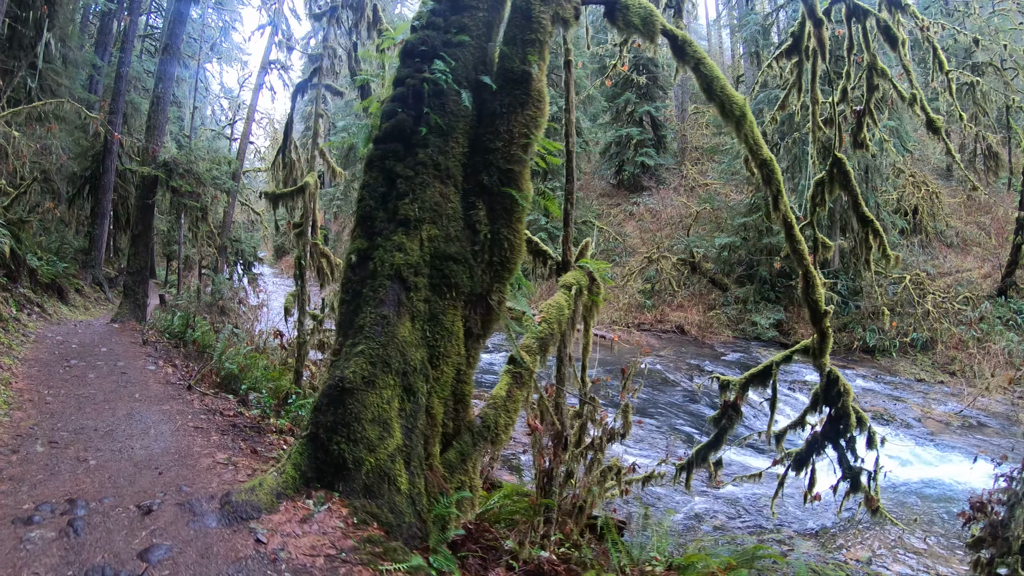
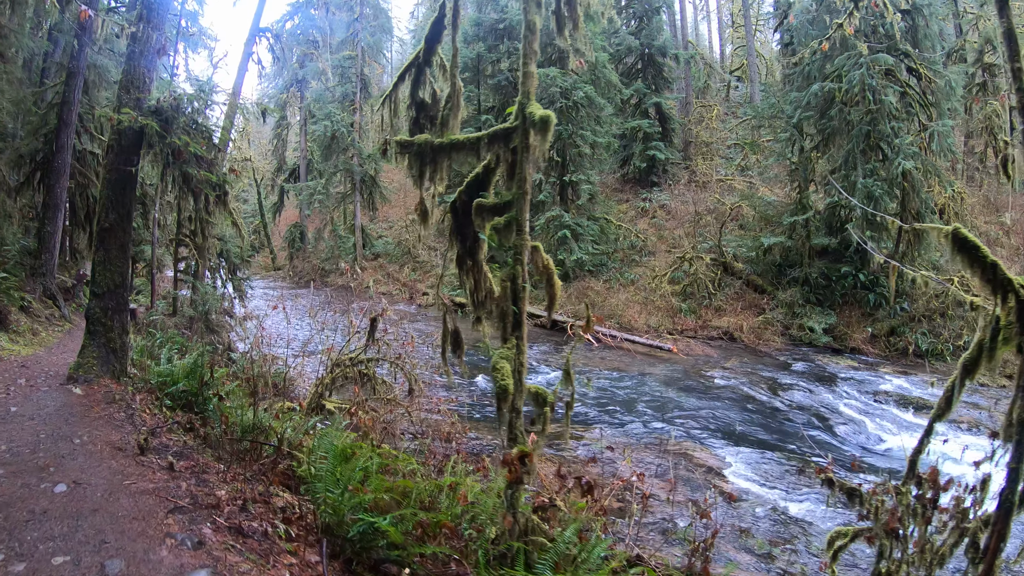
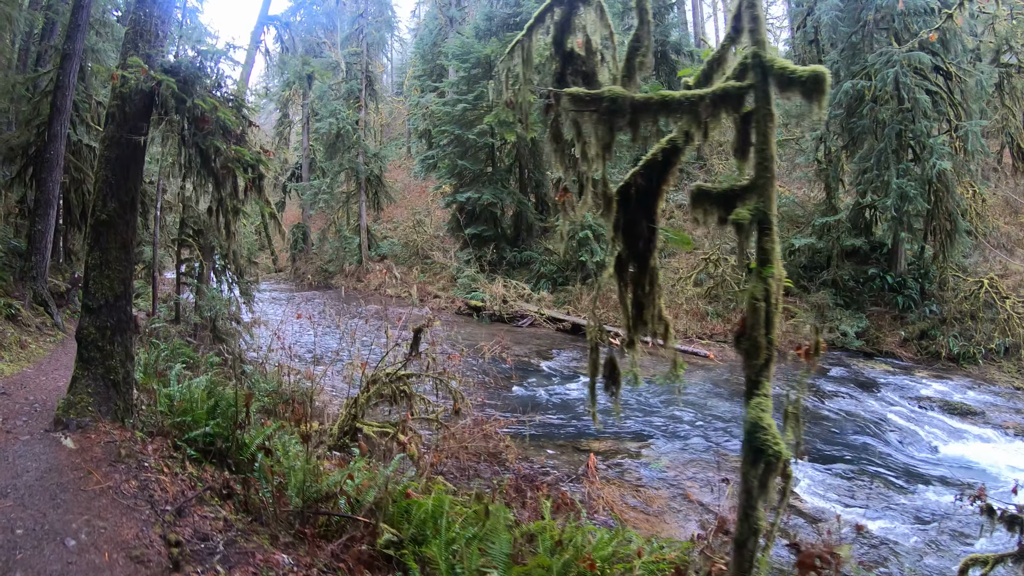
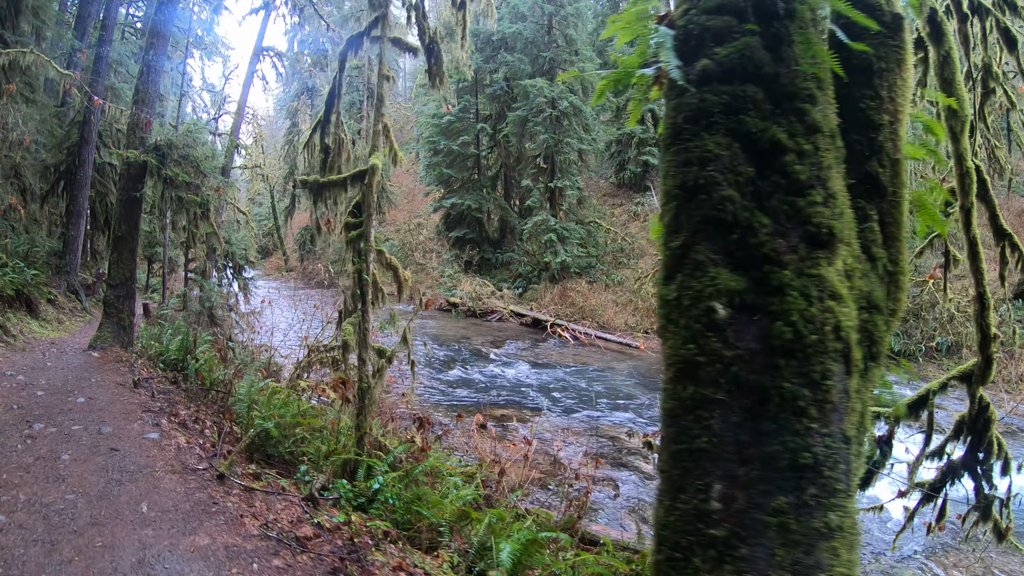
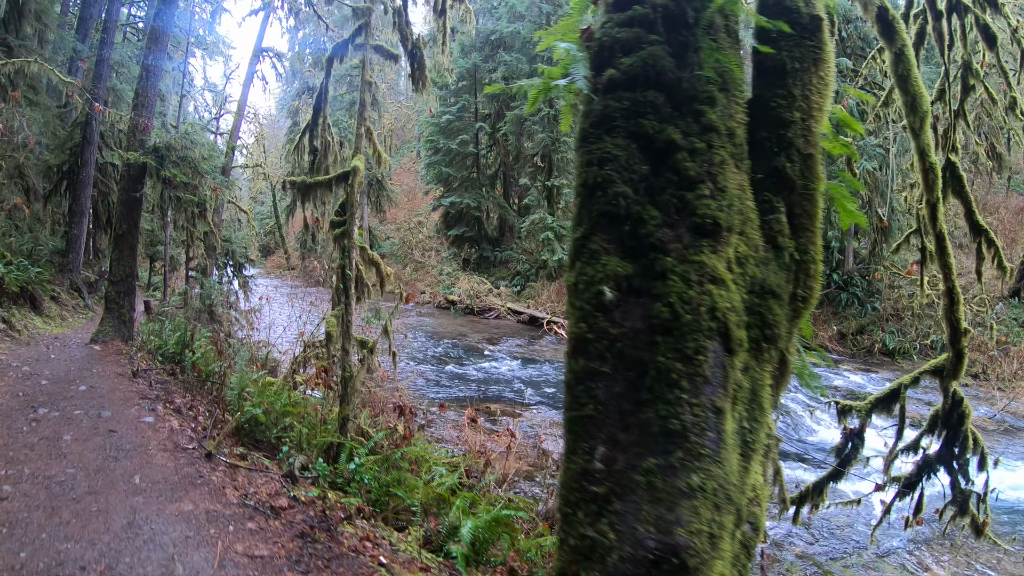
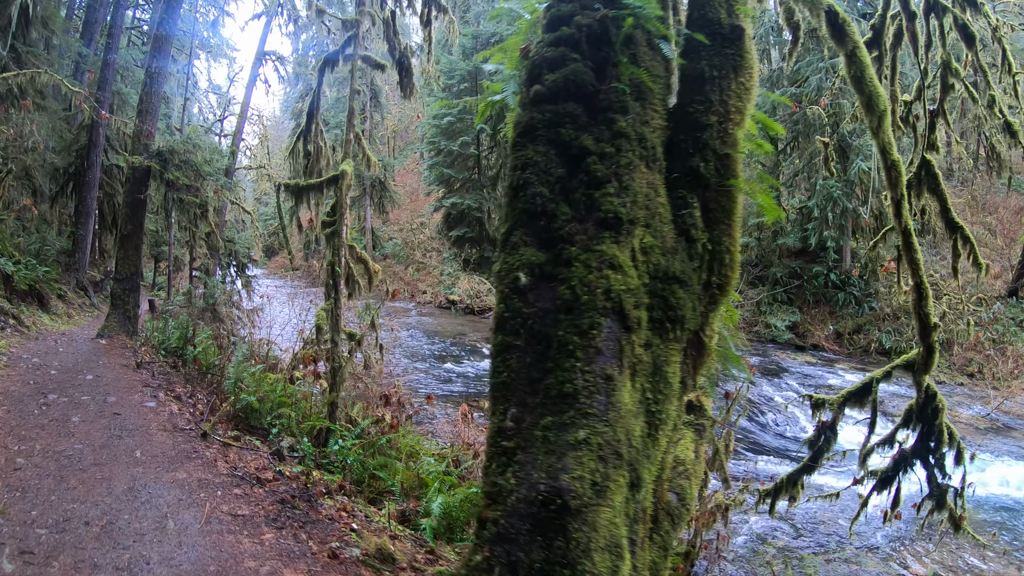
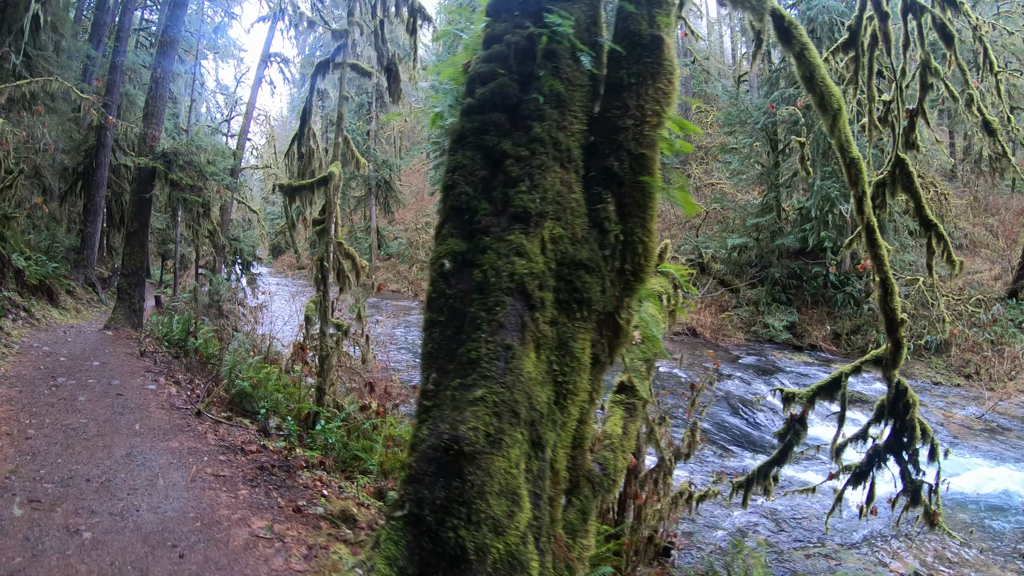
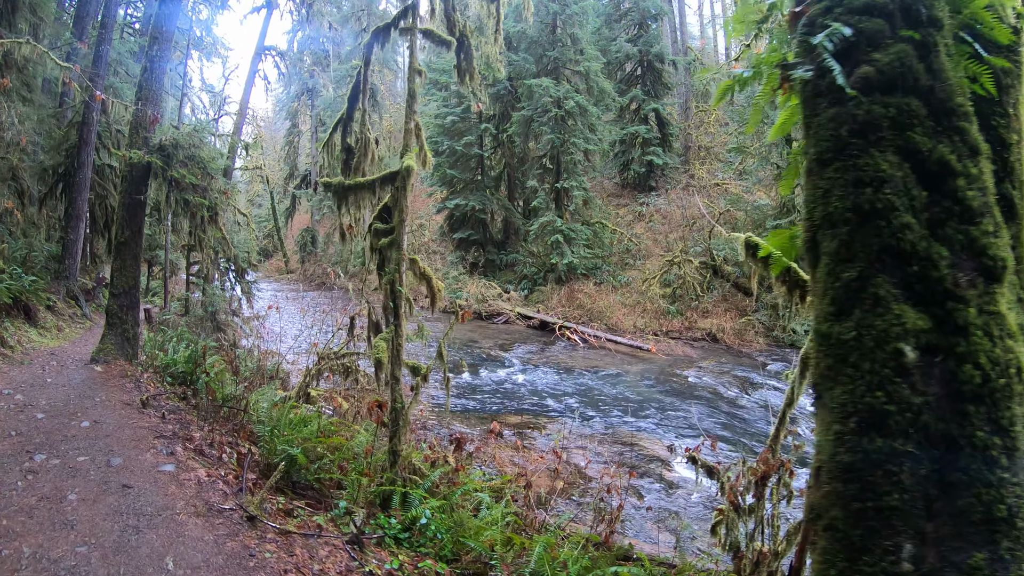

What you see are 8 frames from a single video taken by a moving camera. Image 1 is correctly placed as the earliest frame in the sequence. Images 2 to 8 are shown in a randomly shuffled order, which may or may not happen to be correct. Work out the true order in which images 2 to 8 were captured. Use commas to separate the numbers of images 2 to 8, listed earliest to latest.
7, 6, 5, 4, 8, 2, 3
